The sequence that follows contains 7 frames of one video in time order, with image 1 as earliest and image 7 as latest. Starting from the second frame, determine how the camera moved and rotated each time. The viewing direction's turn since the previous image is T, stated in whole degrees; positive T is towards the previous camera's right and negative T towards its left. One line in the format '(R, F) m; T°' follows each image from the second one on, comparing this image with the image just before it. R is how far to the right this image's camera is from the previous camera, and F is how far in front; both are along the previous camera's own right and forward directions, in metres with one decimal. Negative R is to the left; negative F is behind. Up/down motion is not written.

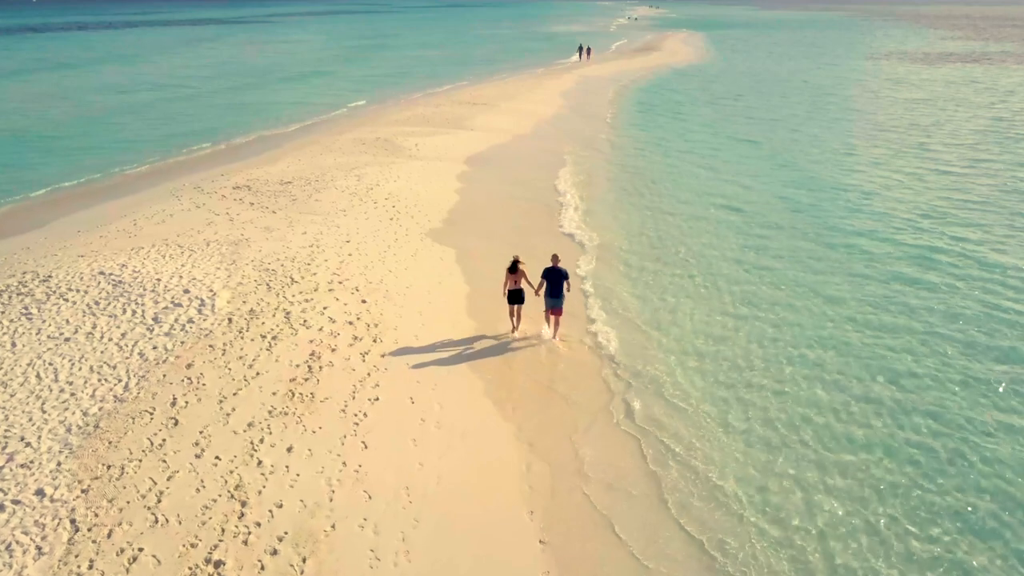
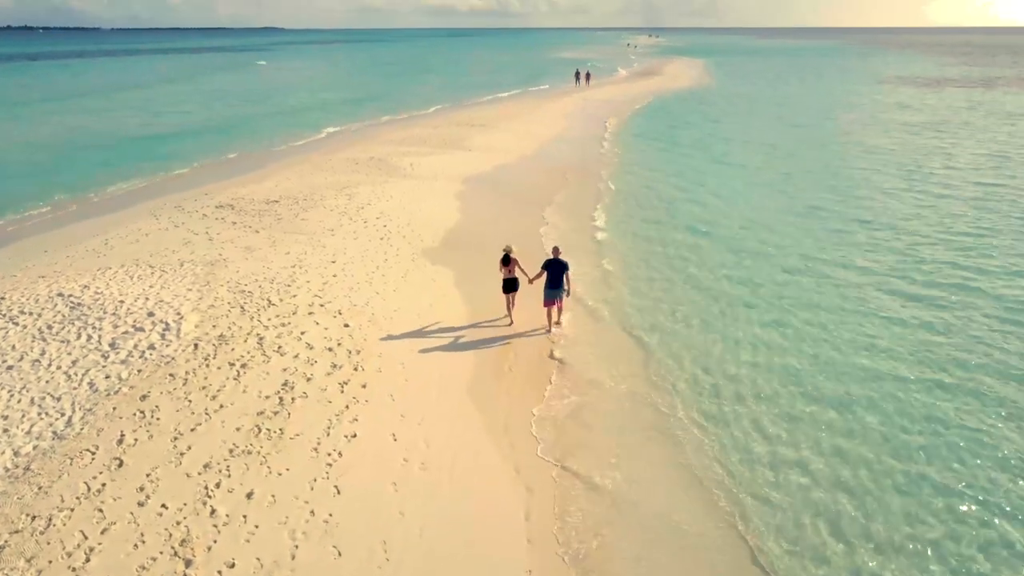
(+0.1, +1.1) m; 0°
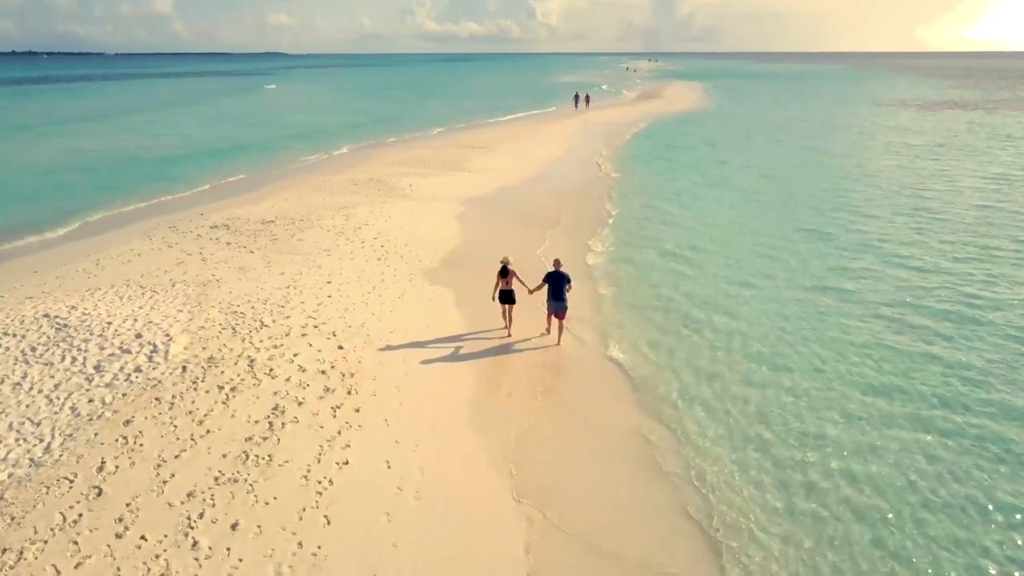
(0.0, +0.3) m; 0°
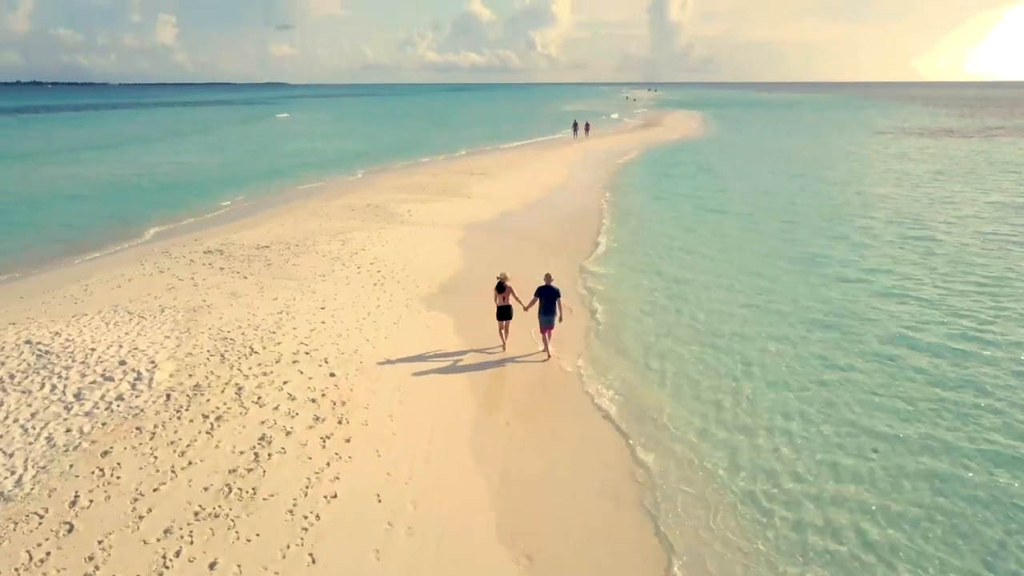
(0.0, +0.3) m; 0°
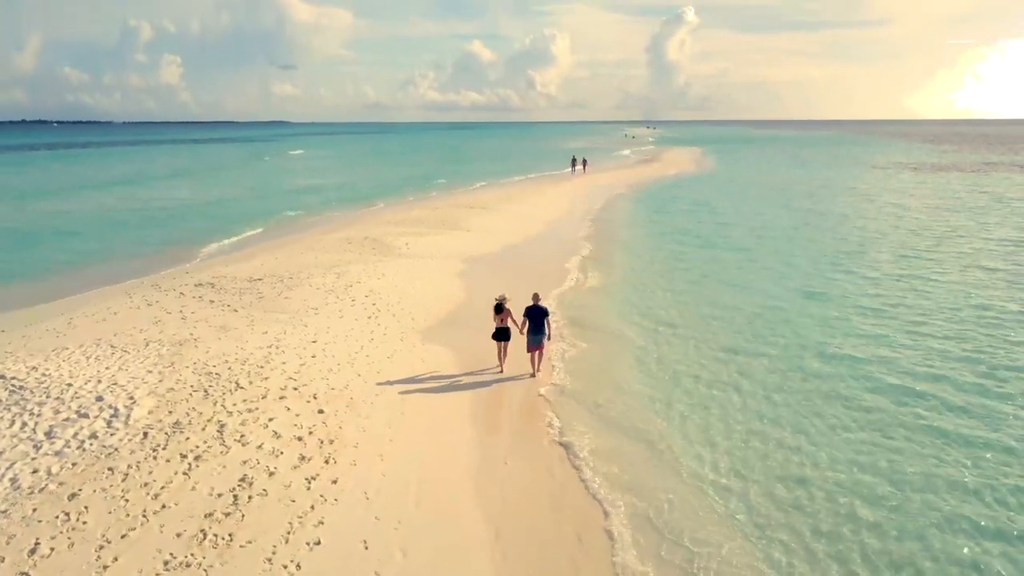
(0.0, +0.4) m; 0°
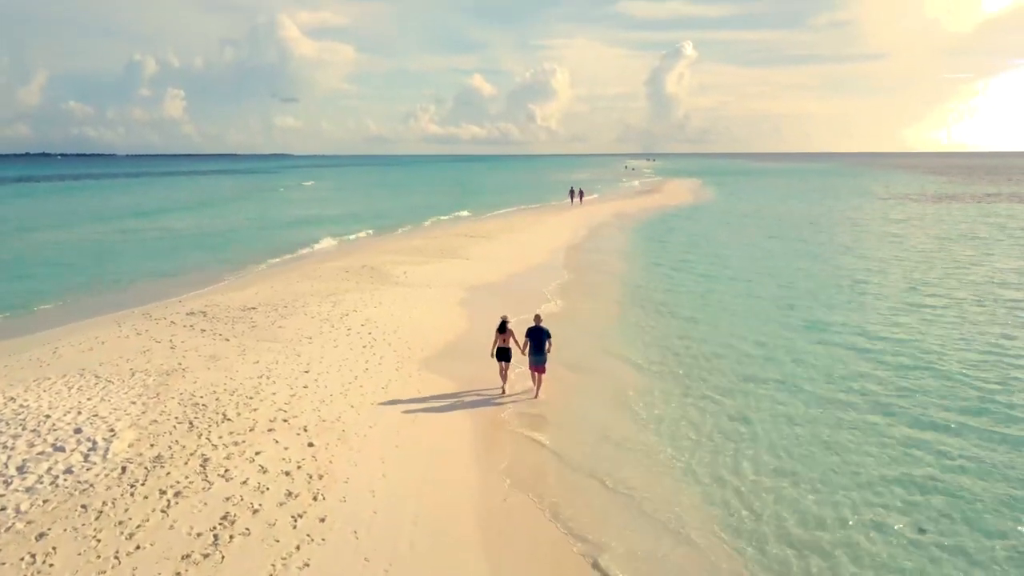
(0.0, +0.4) m; 0°
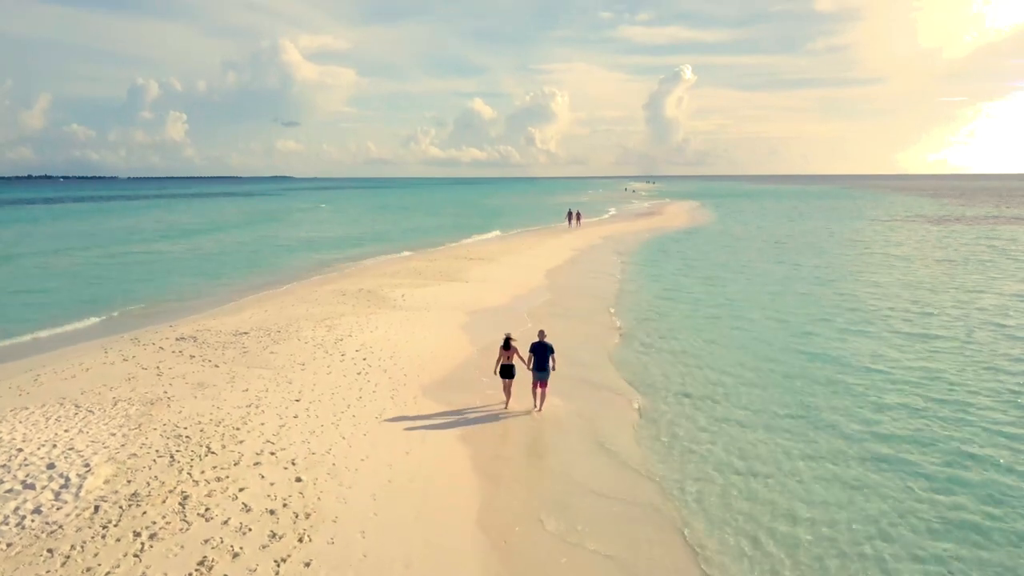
(0.0, +0.5) m; 0°
